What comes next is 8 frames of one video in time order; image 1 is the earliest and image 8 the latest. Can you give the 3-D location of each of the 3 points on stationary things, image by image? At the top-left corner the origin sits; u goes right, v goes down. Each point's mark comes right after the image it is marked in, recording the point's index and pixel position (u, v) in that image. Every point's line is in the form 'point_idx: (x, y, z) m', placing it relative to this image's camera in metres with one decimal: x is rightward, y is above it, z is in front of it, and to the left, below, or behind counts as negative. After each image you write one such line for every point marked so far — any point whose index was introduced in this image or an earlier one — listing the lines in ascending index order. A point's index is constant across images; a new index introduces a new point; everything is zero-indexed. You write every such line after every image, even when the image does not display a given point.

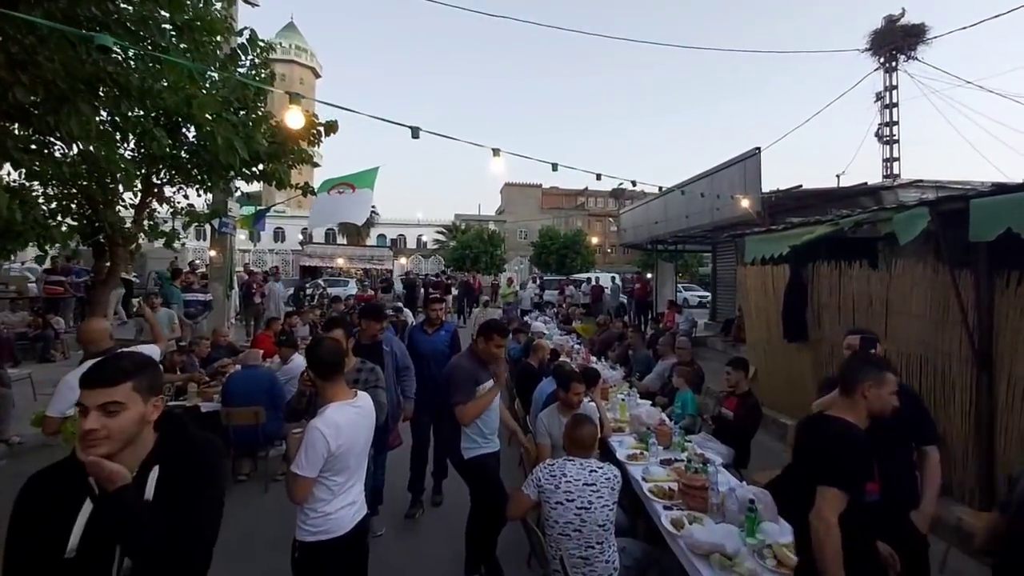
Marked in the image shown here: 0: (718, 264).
0: (+7.7, +1.0, +19.5) m
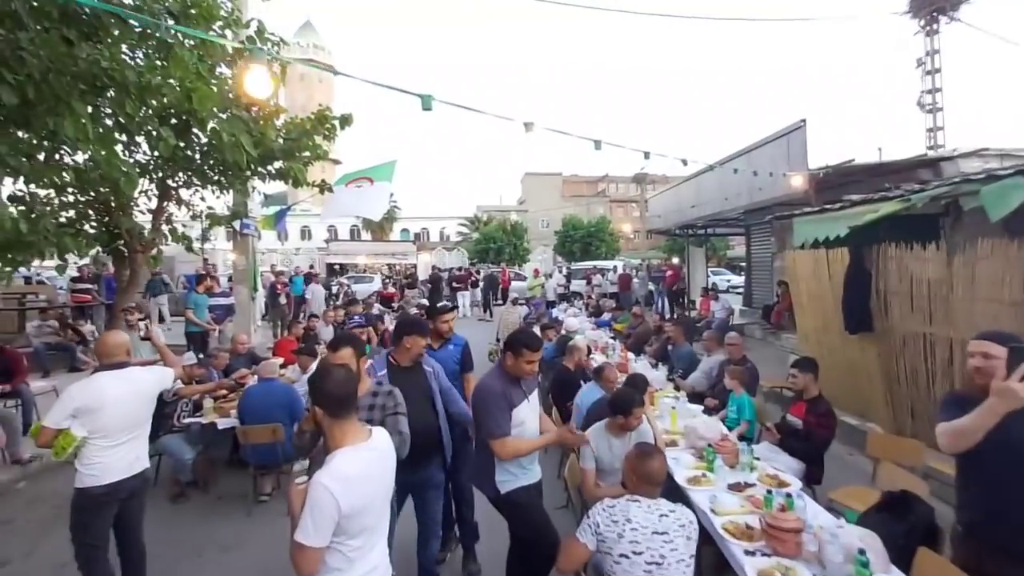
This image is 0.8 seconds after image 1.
0: (+8.6, +1.5, +18.5) m
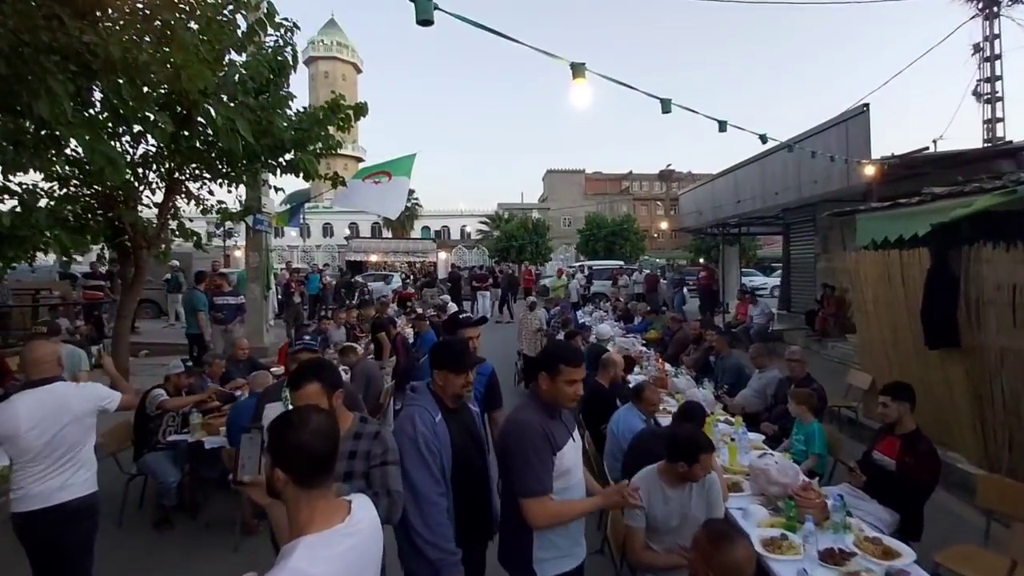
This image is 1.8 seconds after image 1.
0: (+9.3, +1.4, +17.2) m
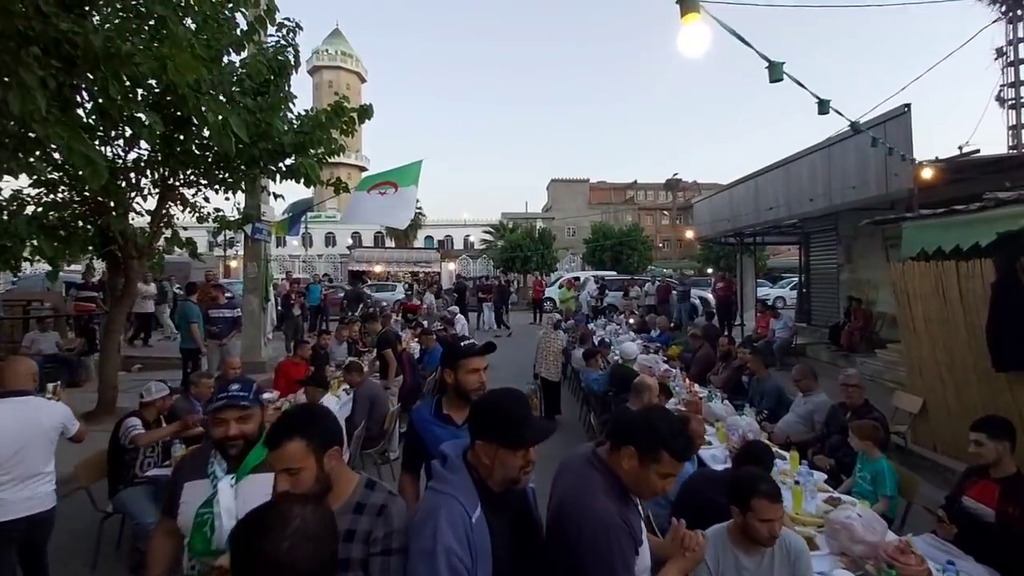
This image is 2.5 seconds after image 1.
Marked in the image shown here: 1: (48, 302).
0: (+9.6, +1.0, +16.6) m
1: (-14.0, -0.5, +15.6) m
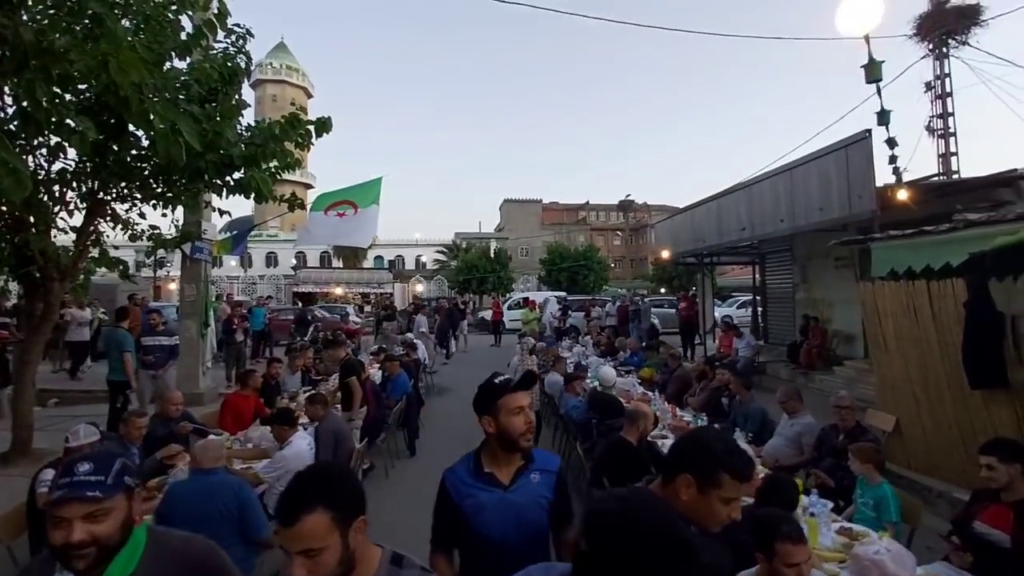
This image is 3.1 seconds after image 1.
0: (+8.4, +0.4, +17.0) m
1: (-15.0, -1.1, +13.8) m
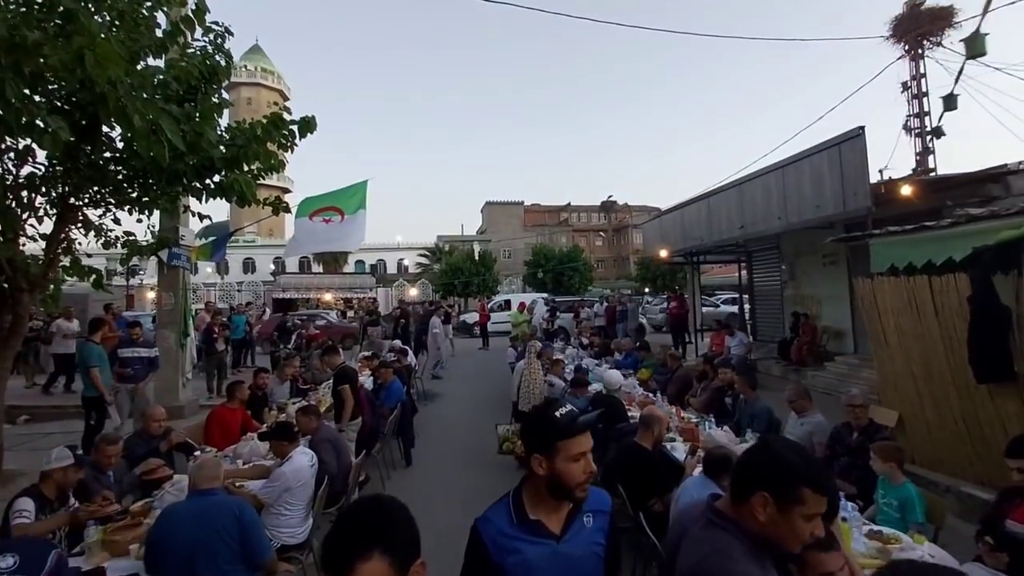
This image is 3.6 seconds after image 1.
0: (+8.0, +0.5, +17.1) m
1: (-15.2, -1.5, +13.0) m
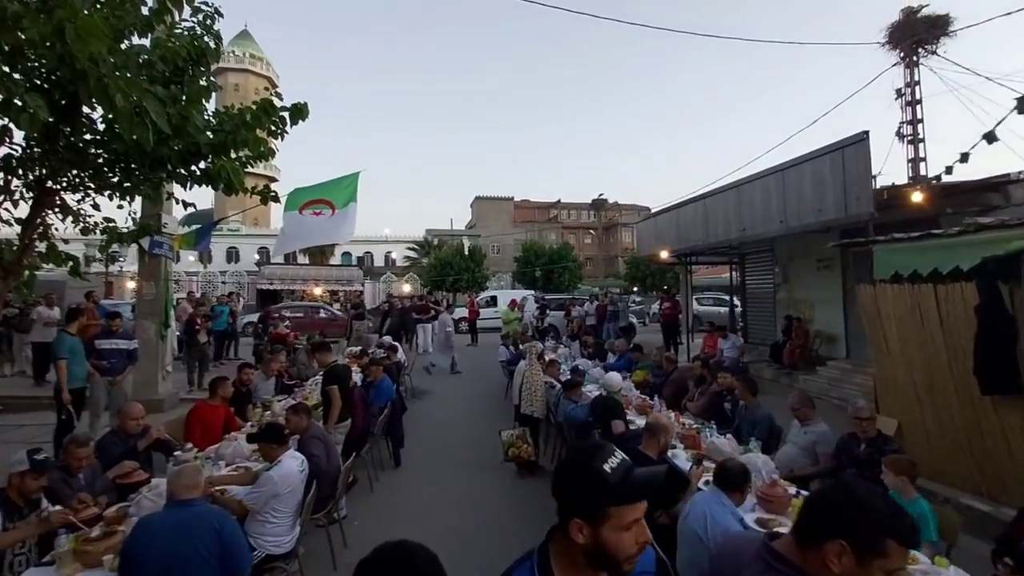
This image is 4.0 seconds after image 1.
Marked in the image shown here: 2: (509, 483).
0: (+7.7, +0.4, +17.1) m
1: (-15.4, -1.0, +12.4) m
2: (-0.1, -3.0, +7.9) m
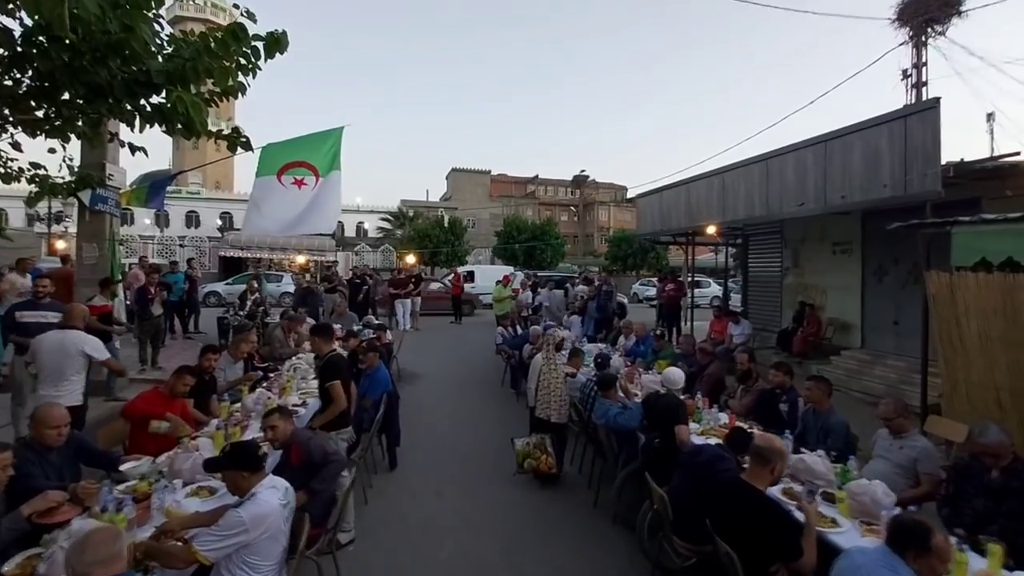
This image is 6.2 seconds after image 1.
0: (+7.5, +0.9, +16.2) m
1: (-15.3, -0.1, +10.2) m
2: (+0.2, -2.7, +6.7) m
